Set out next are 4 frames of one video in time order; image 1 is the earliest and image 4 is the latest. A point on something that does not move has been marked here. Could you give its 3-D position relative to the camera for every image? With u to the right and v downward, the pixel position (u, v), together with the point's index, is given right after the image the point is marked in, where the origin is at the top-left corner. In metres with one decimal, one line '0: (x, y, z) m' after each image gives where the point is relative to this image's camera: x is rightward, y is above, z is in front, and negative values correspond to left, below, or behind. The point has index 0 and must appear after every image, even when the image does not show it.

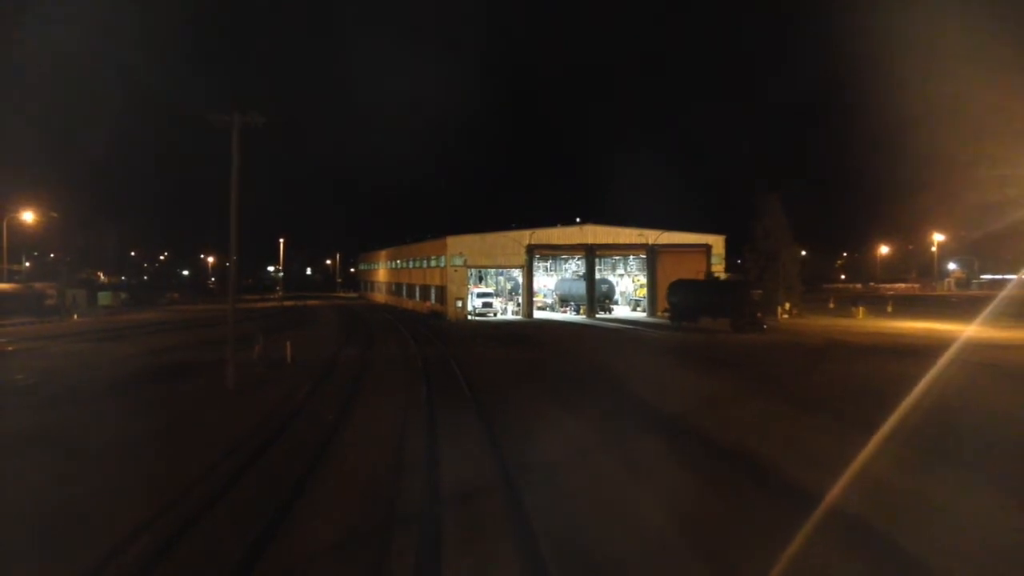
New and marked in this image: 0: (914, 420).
0: (+5.9, -1.9, +12.9) m
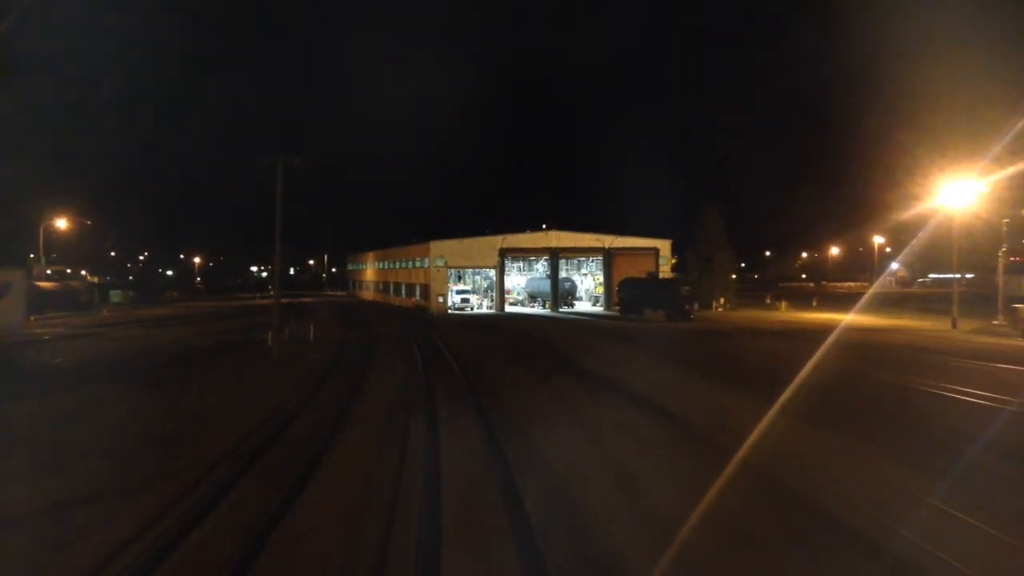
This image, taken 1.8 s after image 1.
0: (+5.5, -1.9, +14.8) m
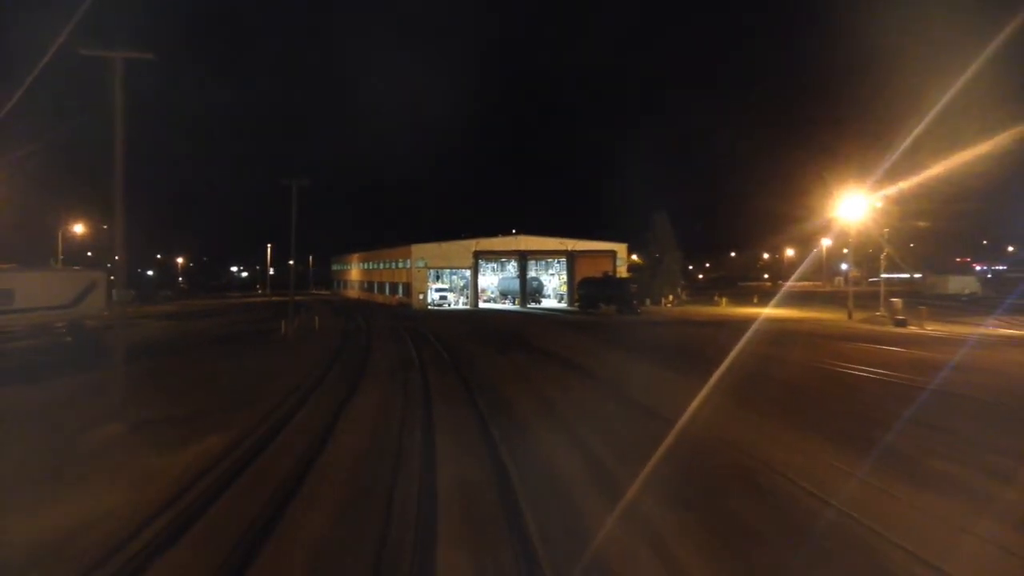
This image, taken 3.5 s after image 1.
0: (+5.0, -1.8, +16.6) m
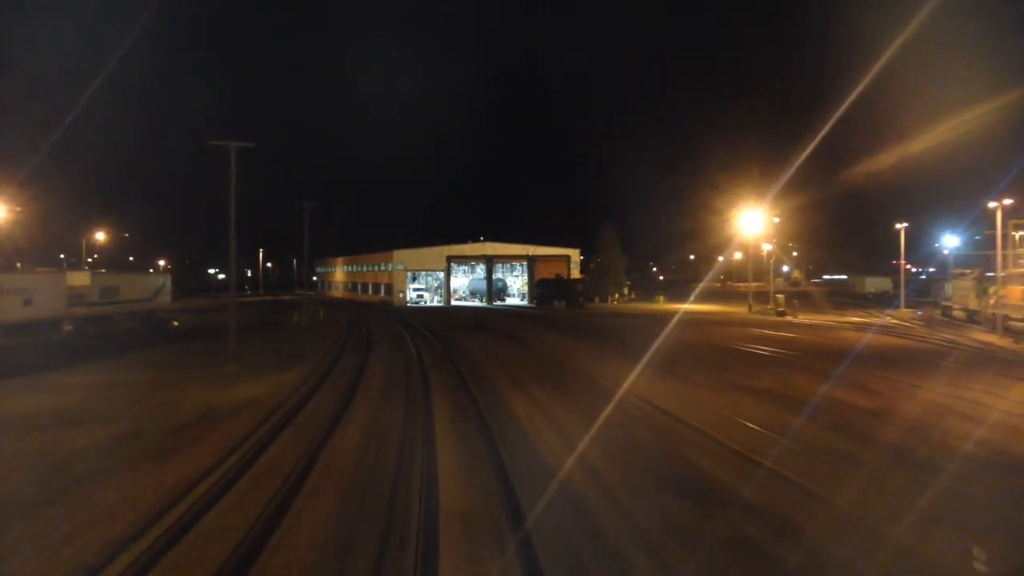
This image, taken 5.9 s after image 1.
0: (+4.3, -1.8, +19.1) m
